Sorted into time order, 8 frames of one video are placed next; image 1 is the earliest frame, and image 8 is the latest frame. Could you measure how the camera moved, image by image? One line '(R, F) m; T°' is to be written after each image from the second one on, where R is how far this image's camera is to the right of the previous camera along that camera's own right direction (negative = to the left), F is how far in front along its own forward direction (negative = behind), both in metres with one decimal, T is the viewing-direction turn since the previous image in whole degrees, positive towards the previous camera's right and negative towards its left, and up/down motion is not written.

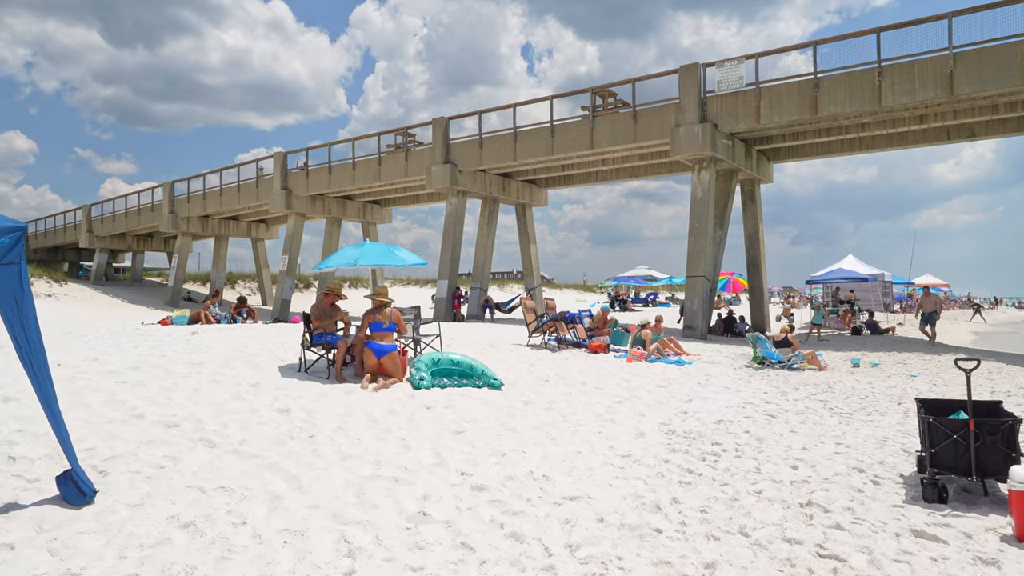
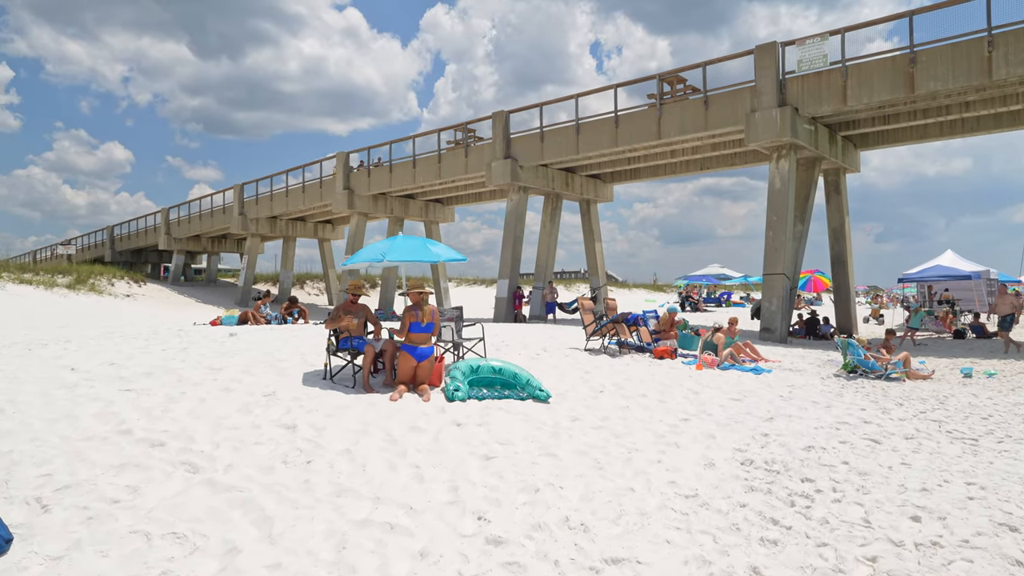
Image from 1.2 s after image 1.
(+0.2, +0.9) m; -6°
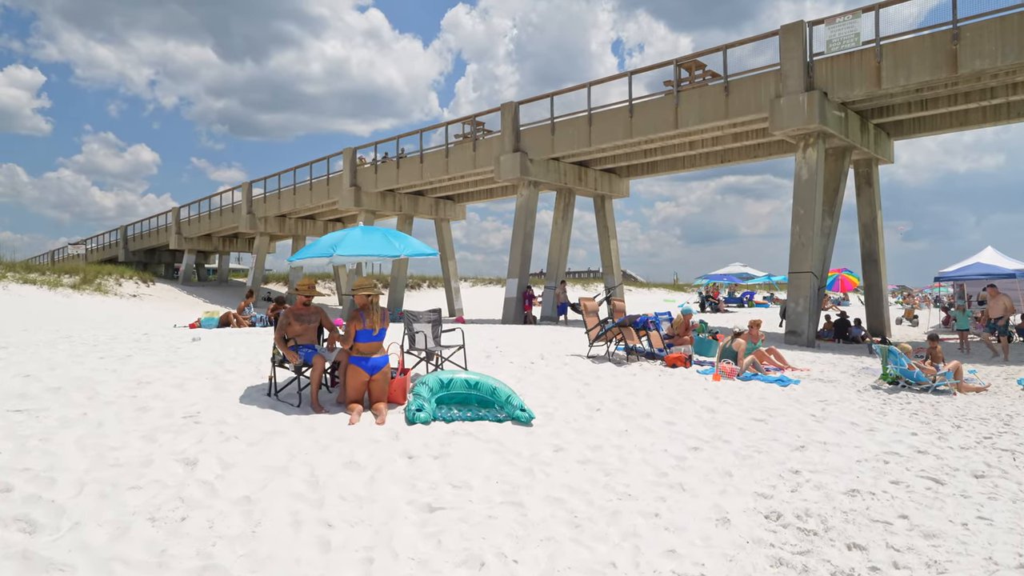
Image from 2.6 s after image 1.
(+0.4, +1.1) m; -2°
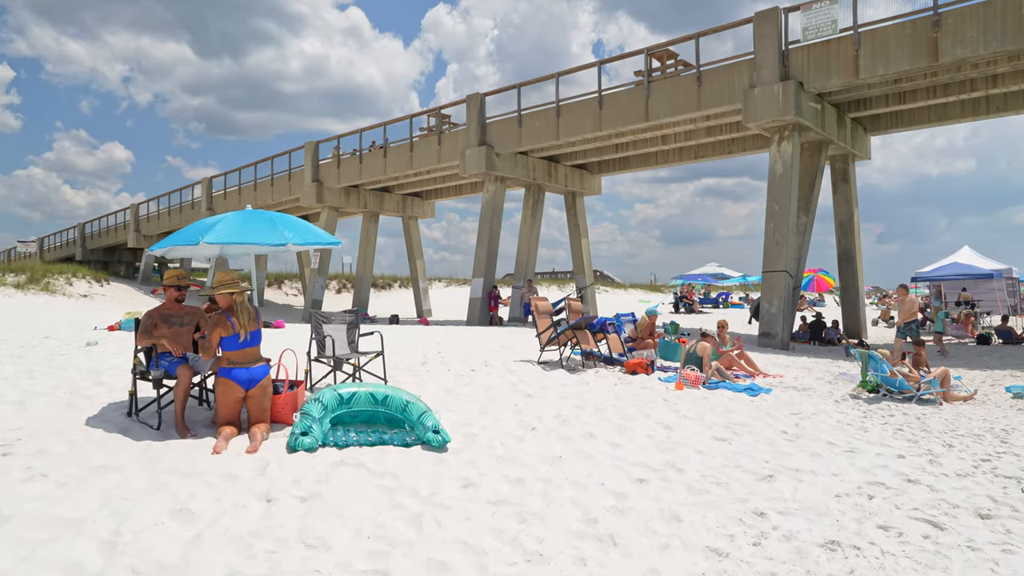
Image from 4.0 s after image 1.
(+0.5, +0.9) m; +2°
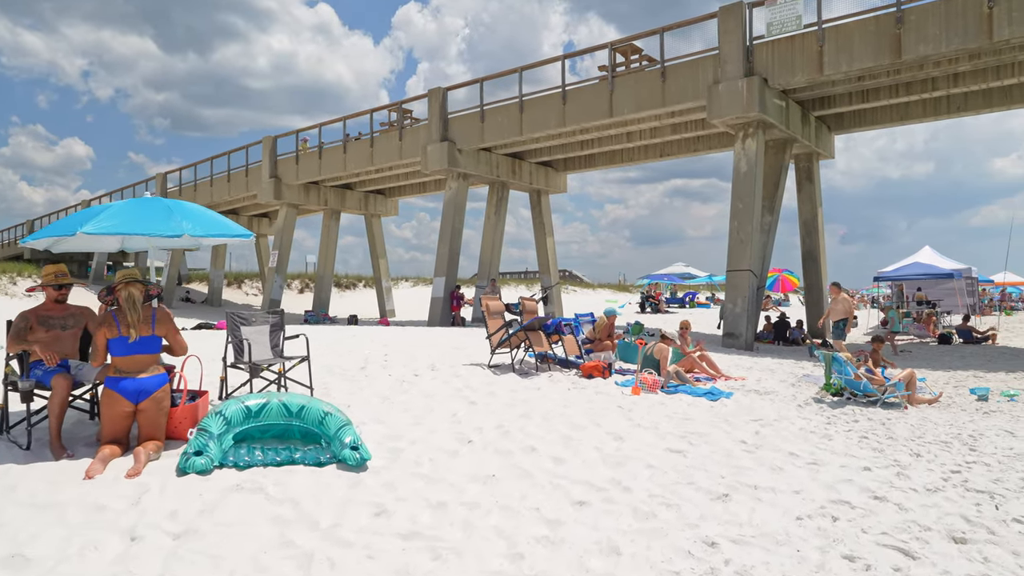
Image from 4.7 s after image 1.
(+0.3, +0.5) m; +2°
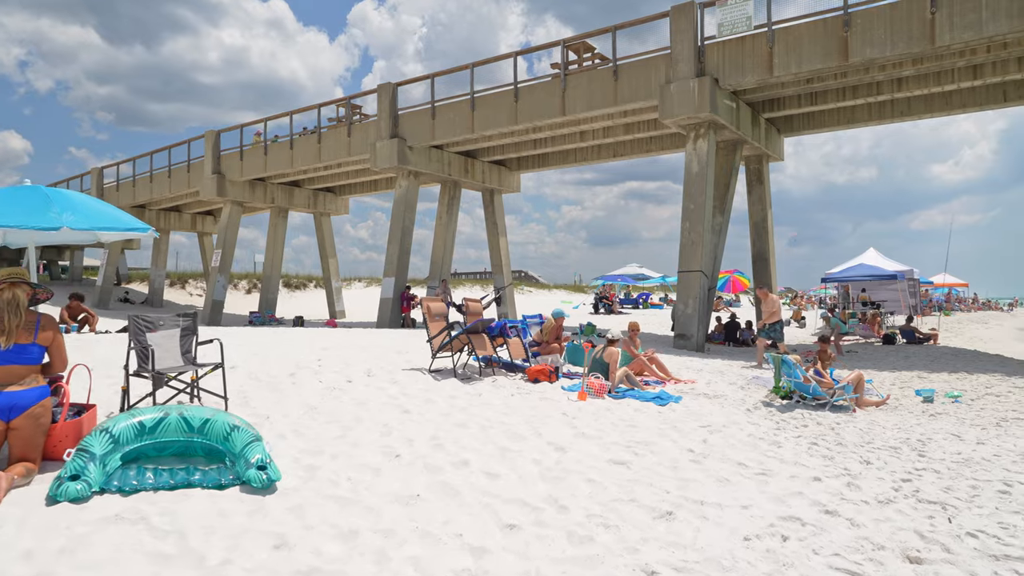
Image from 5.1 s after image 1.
(+0.2, +0.3) m; +4°
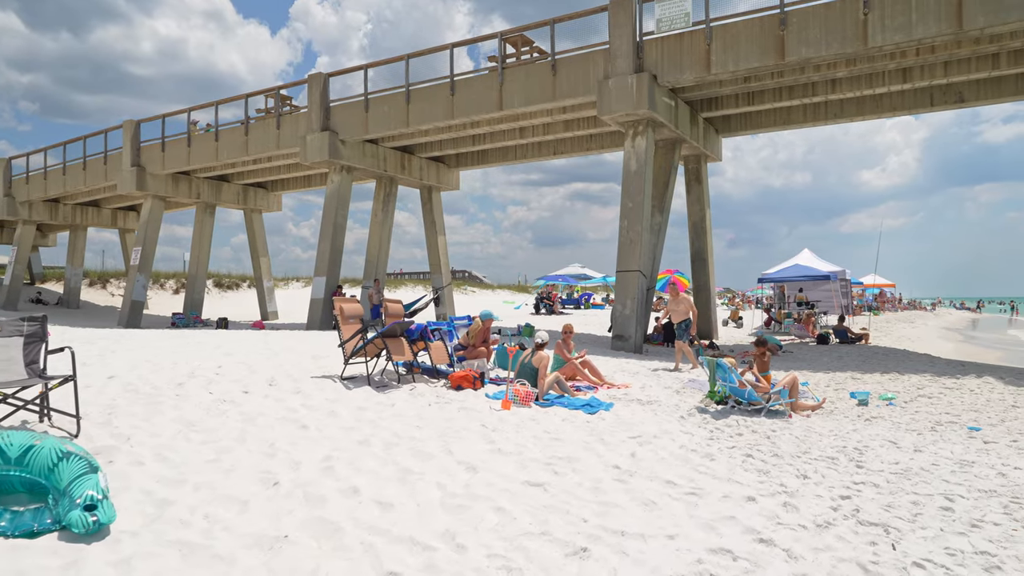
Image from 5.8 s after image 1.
(+0.3, +0.5) m; +5°
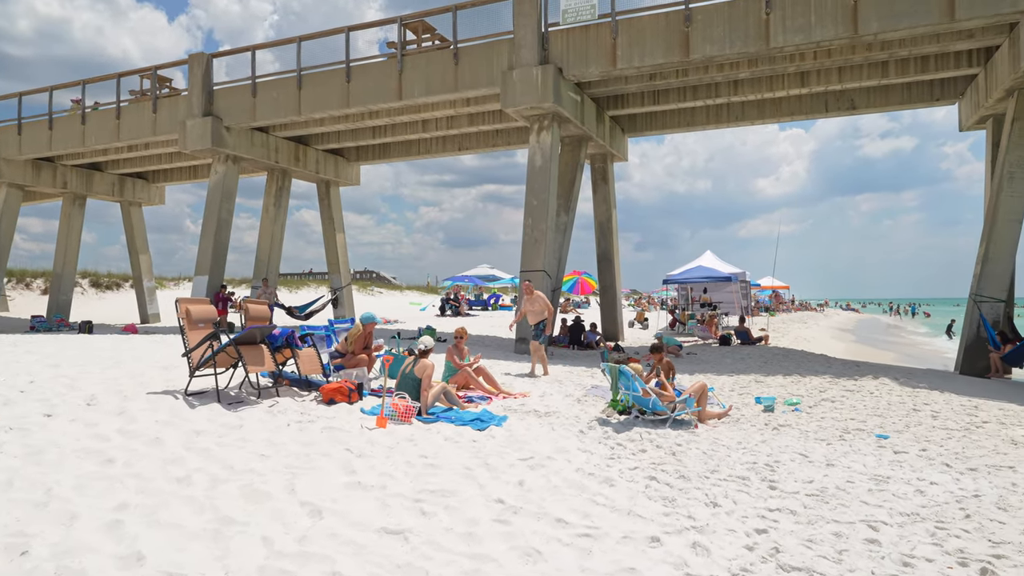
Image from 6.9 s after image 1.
(+0.3, +0.8) m; +7°
